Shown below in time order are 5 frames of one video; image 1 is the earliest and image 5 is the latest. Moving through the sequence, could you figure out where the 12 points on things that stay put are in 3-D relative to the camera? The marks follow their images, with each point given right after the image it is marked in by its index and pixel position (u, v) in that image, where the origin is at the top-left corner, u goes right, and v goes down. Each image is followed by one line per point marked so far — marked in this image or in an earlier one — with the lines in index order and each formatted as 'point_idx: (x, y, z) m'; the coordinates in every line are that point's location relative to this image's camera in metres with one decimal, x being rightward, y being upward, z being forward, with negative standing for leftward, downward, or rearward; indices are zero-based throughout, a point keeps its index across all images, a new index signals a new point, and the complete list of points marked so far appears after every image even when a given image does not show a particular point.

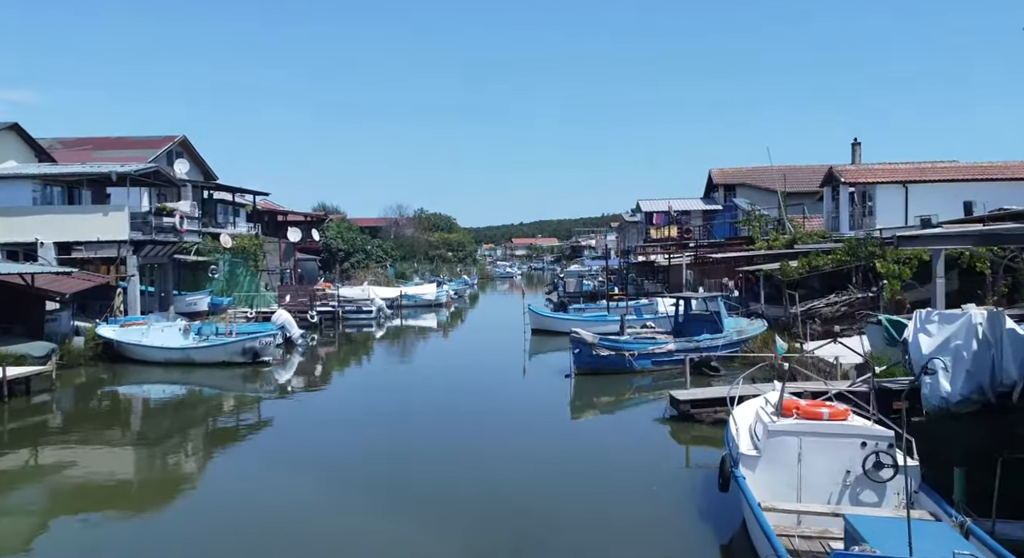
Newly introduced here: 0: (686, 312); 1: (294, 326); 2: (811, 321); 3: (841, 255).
0: (+3.1, -0.6, +15.7) m
1: (-4.6, -1.0, +19.0) m
2: (+5.1, -0.8, +15.4) m
3: (+6.0, +0.4, +16.5) m
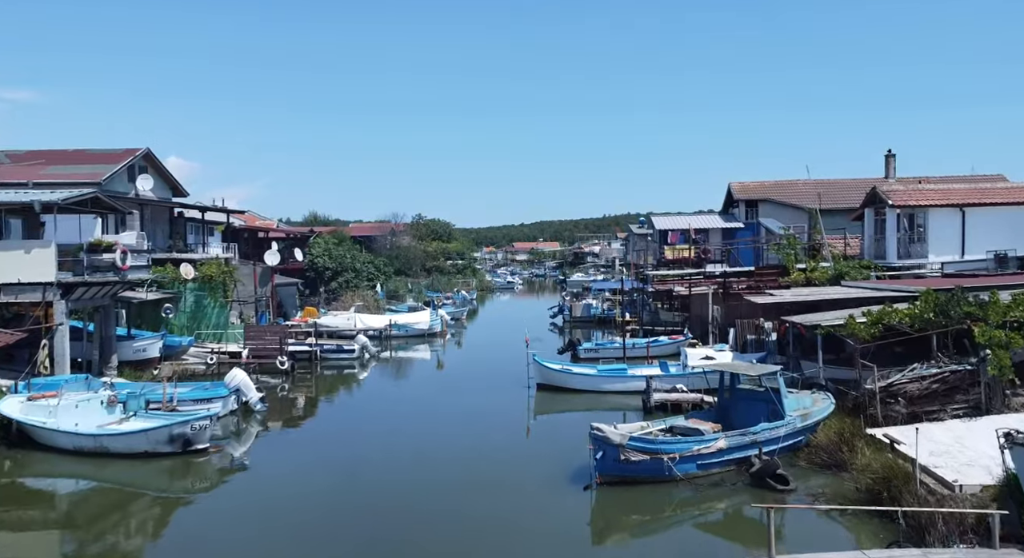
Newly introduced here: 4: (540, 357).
0: (+3.1, -1.5, +12.5) m
1: (-4.6, -1.9, +15.7) m
2: (+5.2, -1.7, +12.2) m
3: (+6.1, -0.5, +13.3) m
4: (+0.6, -1.7, +18.8) m
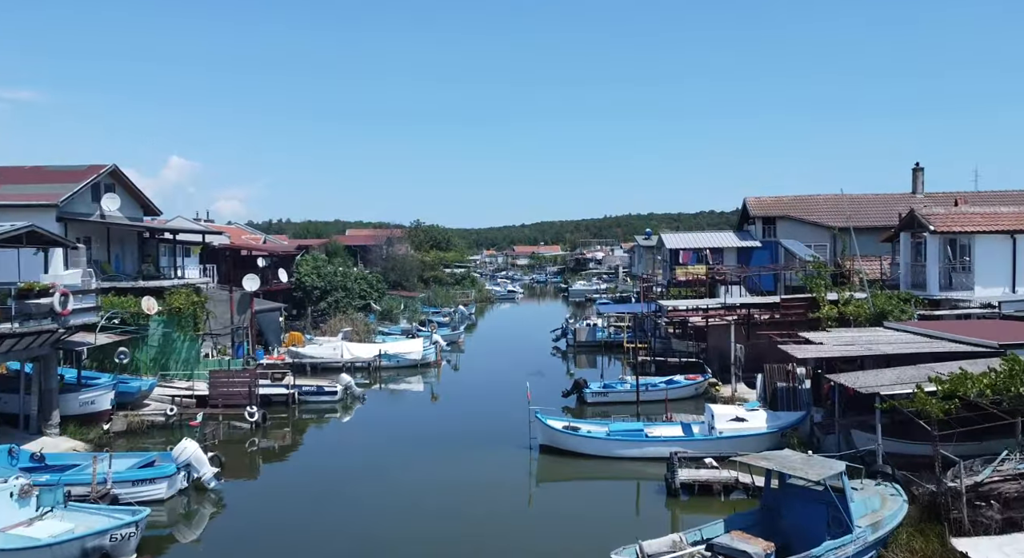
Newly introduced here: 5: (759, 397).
0: (+3.1, -2.3, +10.1) m
1: (-4.6, -2.8, +13.4) m
2: (+5.2, -2.5, +9.8) m
3: (+6.1, -1.3, +10.9) m
4: (+0.6, -2.5, +16.4) m
5: (+5.2, -2.5, +18.8) m
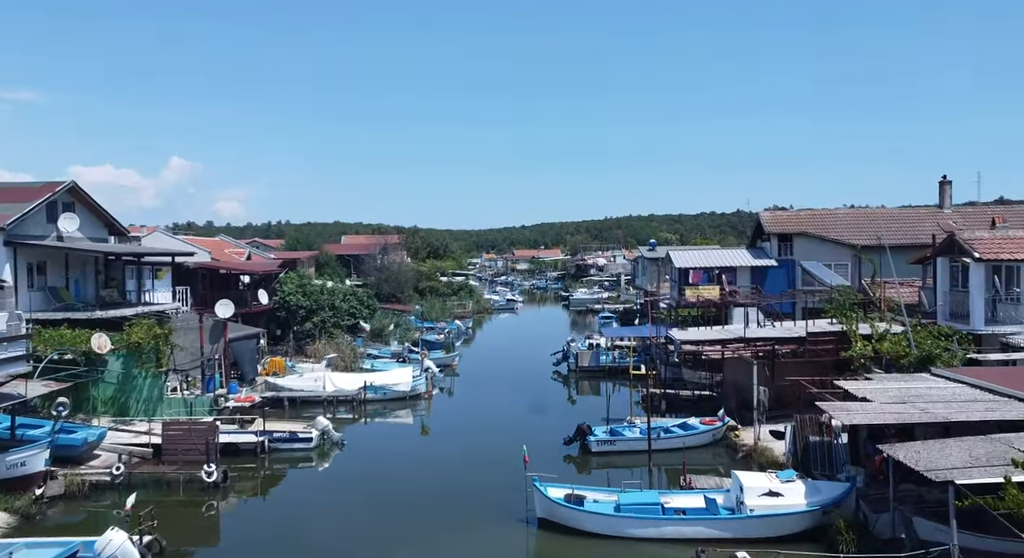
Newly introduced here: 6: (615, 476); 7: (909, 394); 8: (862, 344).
0: (+3.0, -3.0, +7.9) m
1: (-4.7, -3.5, +11.1) m
2: (+5.1, -3.2, +7.5) m
3: (+6.0, -2.0, +8.7) m
4: (+0.5, -3.2, +14.2) m
5: (+5.1, -3.2, +16.6) m
6: (+2.1, -4.0, +17.9) m
7: (+6.1, -1.8, +13.8) m
8: (+7.4, -1.4, +18.9) m
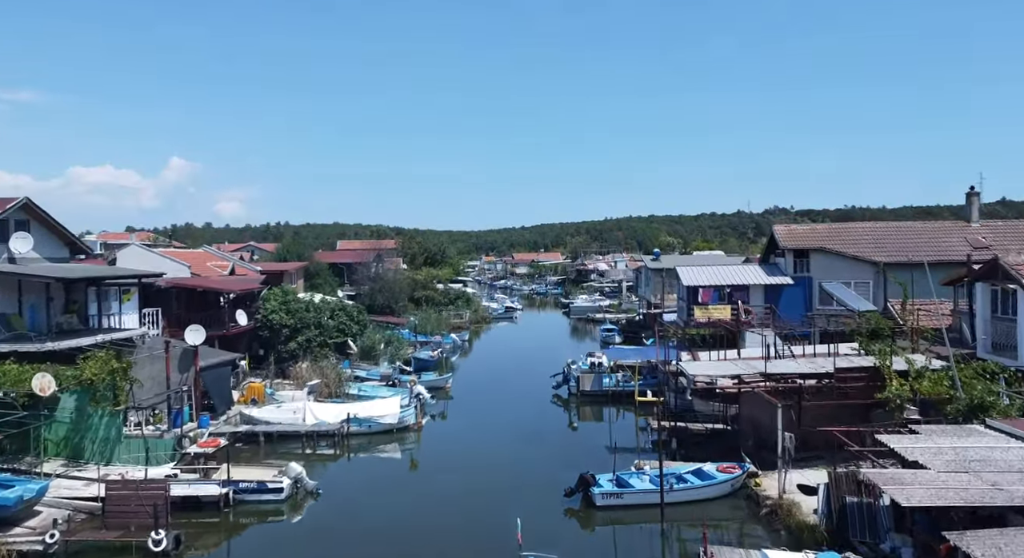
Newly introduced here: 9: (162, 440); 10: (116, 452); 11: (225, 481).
0: (+2.9, -3.6, +5.8) m
1: (-4.8, -4.1, +9.1) m
2: (+5.0, -3.8, +5.5) m
3: (+5.9, -2.6, +6.7) m
4: (+0.4, -3.8, +12.1) m
5: (+5.0, -3.8, +14.6) m
6: (+2.0, -4.6, +15.9) m
7: (+6.0, -2.4, +11.8) m
8: (+7.3, -2.0, +16.9) m
9: (-7.5, -3.5, +19.3) m
10: (-8.4, -3.7, +19.0) m
11: (-5.4, -3.8, +17.0) m
